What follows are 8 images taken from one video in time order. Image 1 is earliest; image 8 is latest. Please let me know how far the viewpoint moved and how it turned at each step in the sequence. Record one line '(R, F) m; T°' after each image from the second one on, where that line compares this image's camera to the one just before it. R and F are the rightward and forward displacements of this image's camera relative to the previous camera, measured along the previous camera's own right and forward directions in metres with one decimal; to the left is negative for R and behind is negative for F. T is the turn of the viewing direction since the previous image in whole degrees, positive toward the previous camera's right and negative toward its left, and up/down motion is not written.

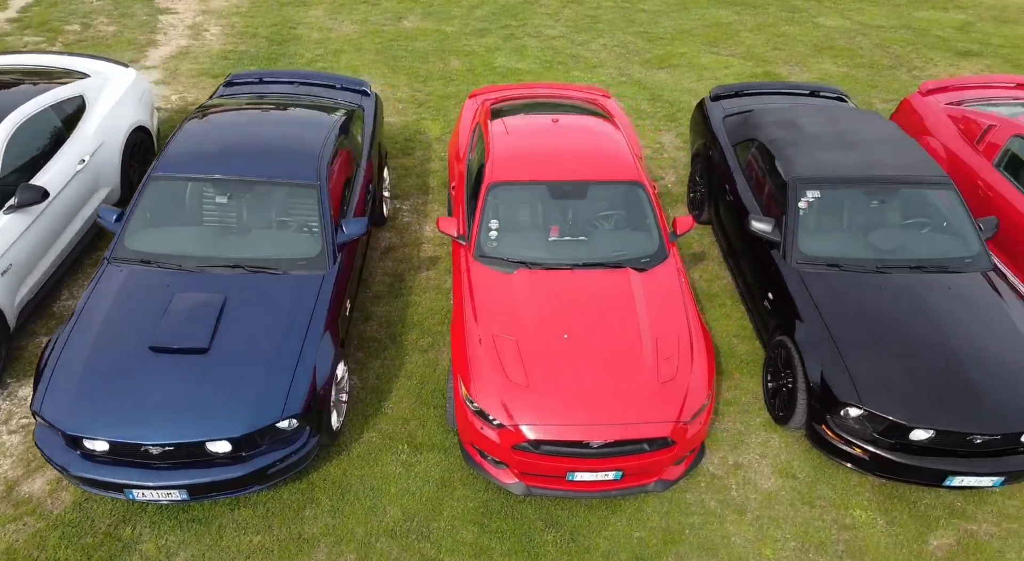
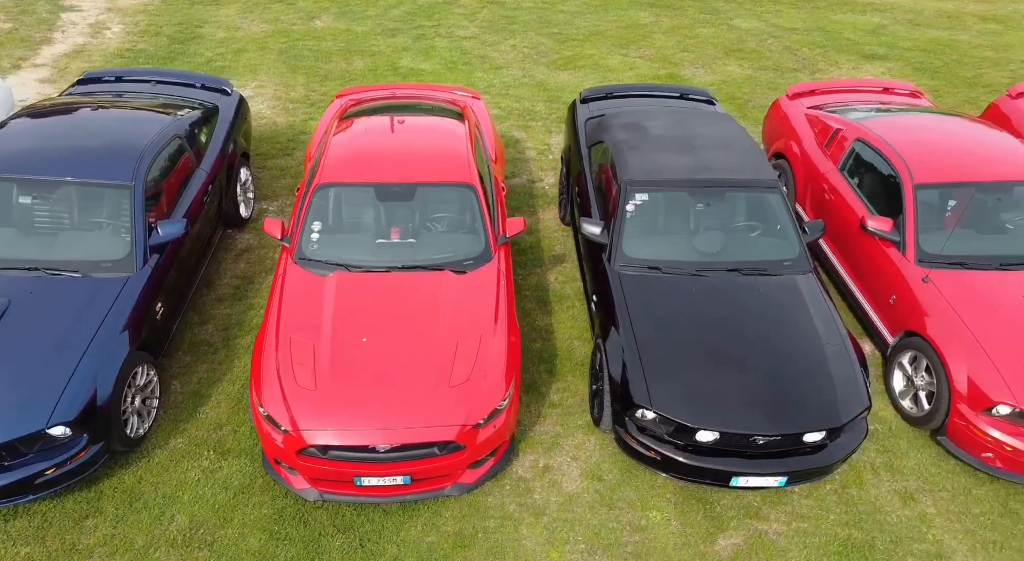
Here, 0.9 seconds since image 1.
(+1.2, 0.0) m; +2°
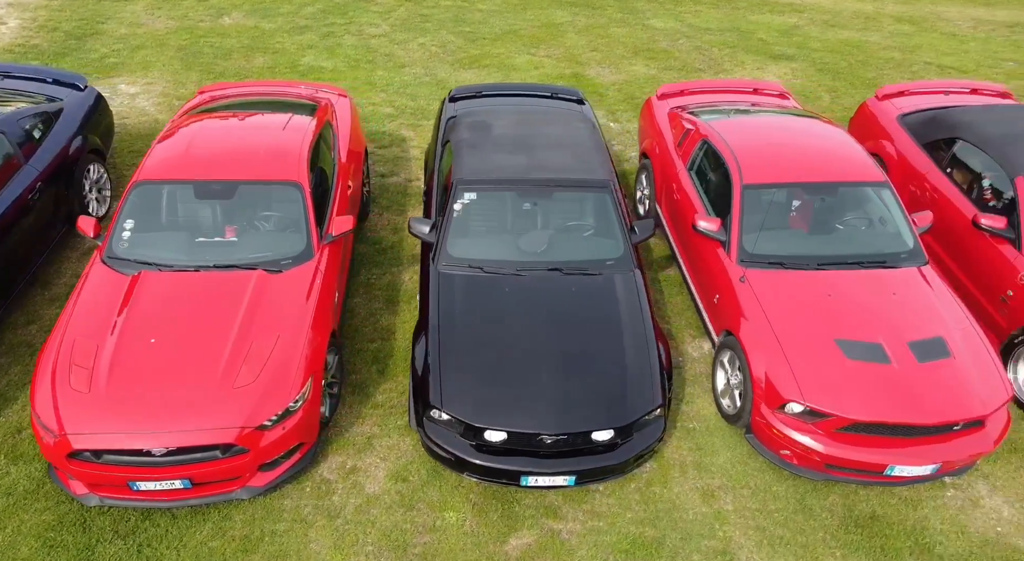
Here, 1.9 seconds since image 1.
(+1.2, 0.0) m; +2°
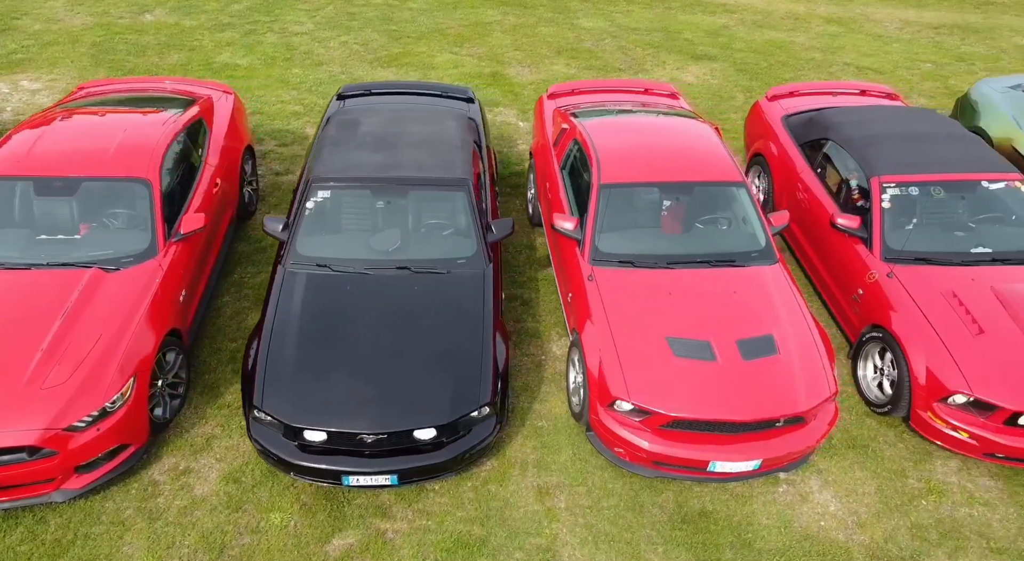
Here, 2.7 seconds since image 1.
(+1.1, 0.0) m; +1°
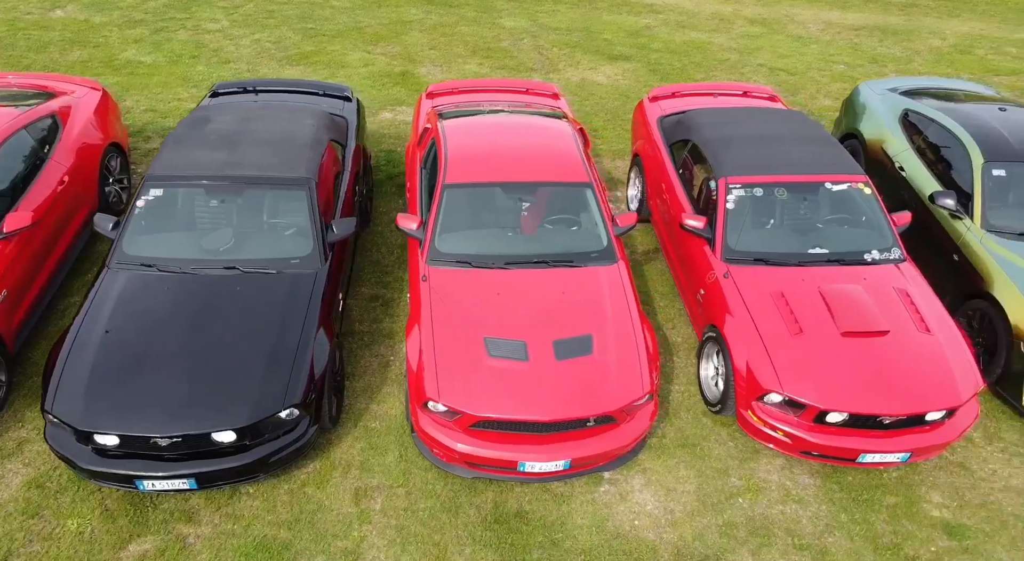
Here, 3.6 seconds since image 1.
(+1.2, 0.0) m; +2°
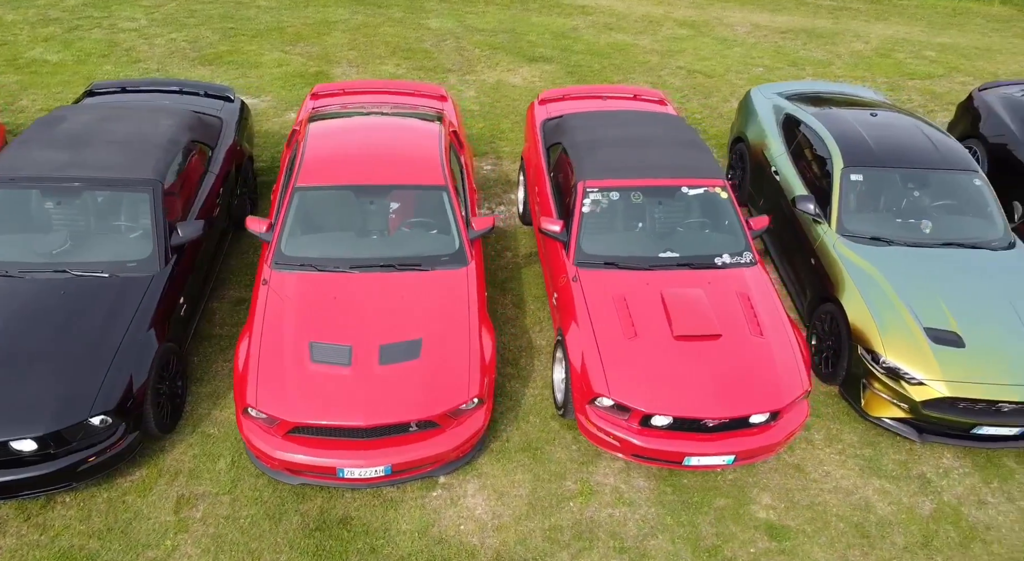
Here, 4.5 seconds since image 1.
(+1.1, 0.0) m; +2°
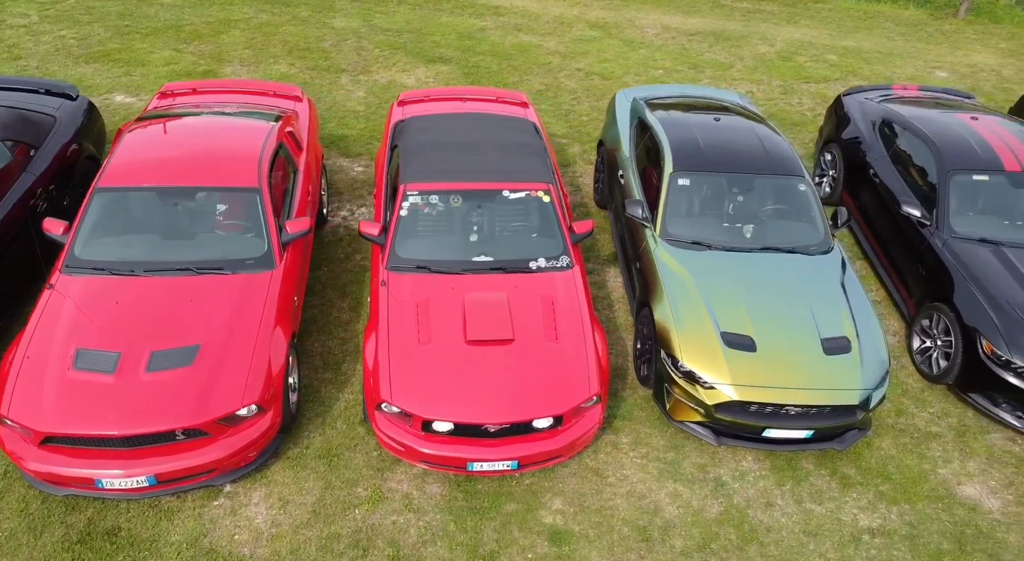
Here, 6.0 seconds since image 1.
(+1.4, 0.0) m; +2°
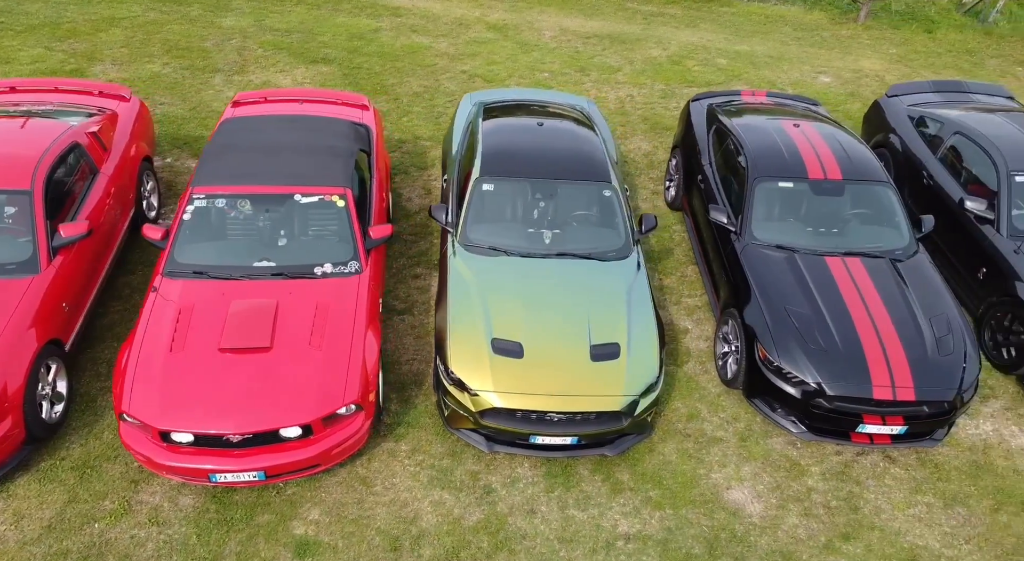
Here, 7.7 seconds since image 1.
(+1.6, 0.0) m; +2°
